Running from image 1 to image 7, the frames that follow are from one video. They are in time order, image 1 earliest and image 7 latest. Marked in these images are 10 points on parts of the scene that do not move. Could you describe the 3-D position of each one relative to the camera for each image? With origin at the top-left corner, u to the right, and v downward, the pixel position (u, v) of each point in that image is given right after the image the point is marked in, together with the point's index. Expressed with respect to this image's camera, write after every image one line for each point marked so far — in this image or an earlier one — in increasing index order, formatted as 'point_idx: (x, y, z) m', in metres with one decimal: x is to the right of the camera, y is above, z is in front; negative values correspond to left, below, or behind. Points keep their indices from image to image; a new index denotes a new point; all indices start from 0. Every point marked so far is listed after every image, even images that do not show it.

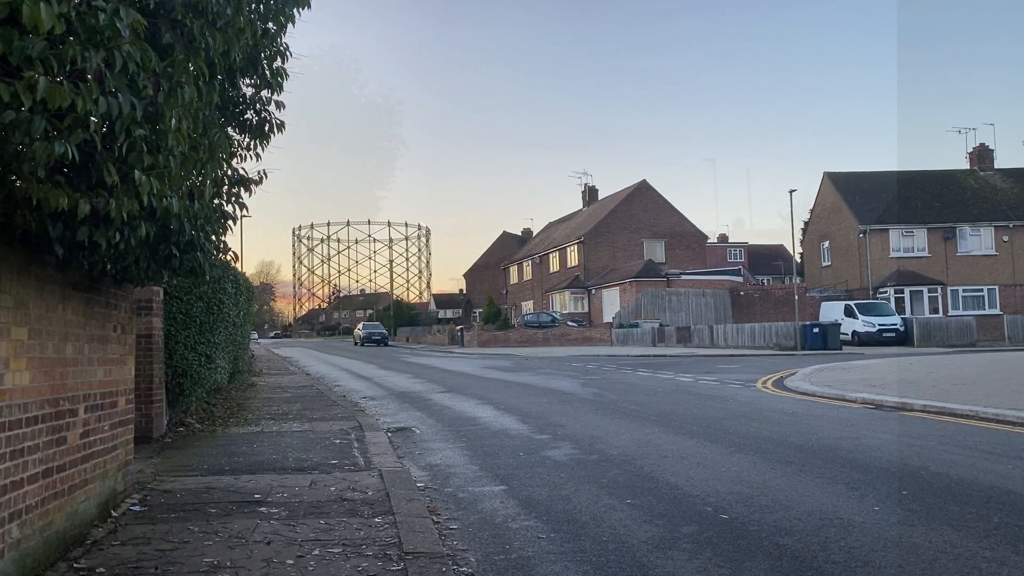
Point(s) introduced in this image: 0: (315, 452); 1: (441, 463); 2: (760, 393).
0: (-2.3, -1.9, +9.9) m
1: (-0.8, -1.9, +9.6) m
2: (+5.0, -2.1, +17.3) m
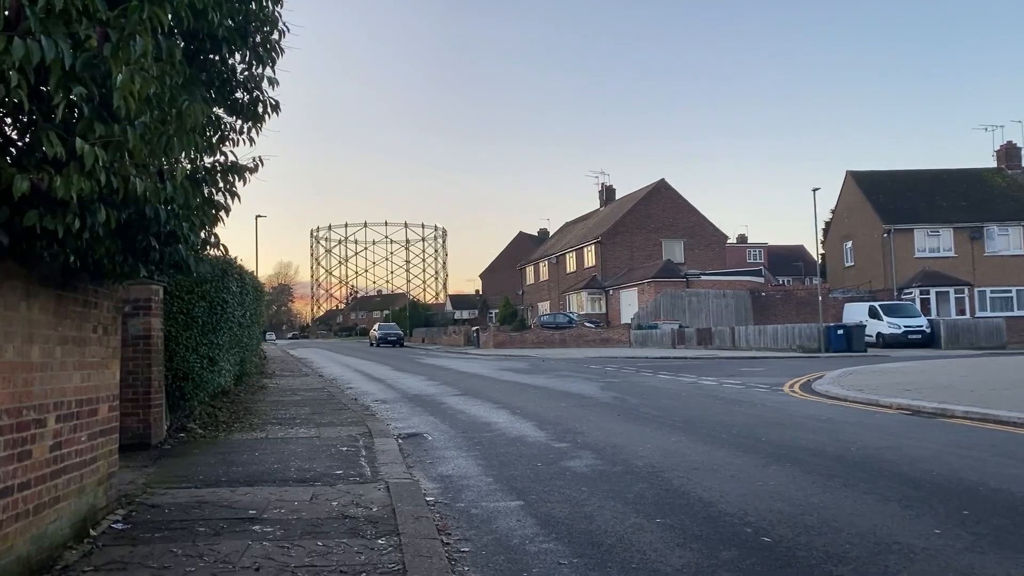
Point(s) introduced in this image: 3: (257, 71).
0: (-2.1, -1.9, +9.3) m
1: (-0.6, -1.9, +9.0) m
2: (+5.3, -2.1, +16.6) m
3: (-1.8, +1.5, +6.1) m
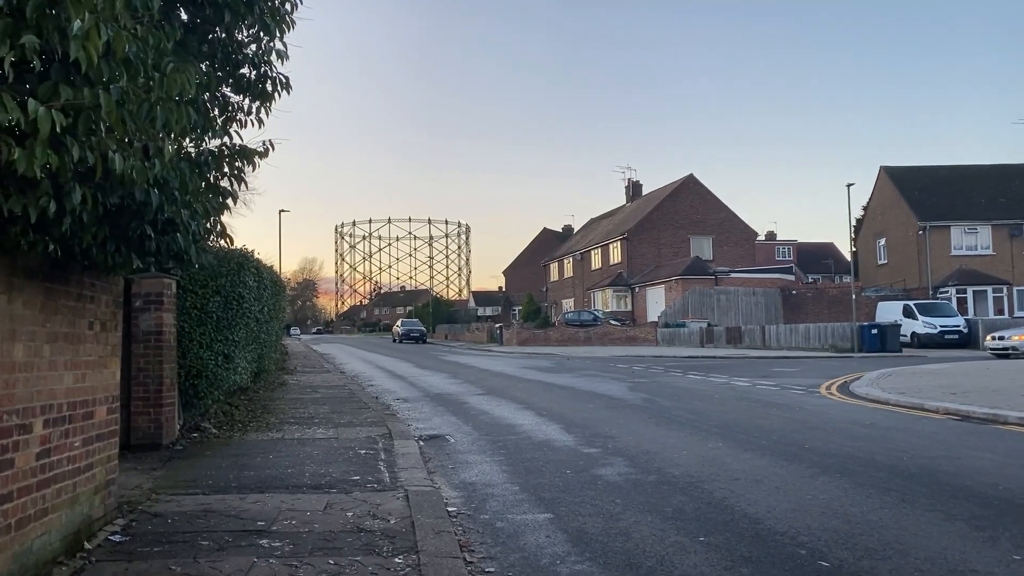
0: (-1.8, -1.8, +8.8) m
1: (-0.3, -1.9, +8.4) m
2: (+5.8, -2.1, +15.9) m
3: (-1.6, +1.6, +5.5) m
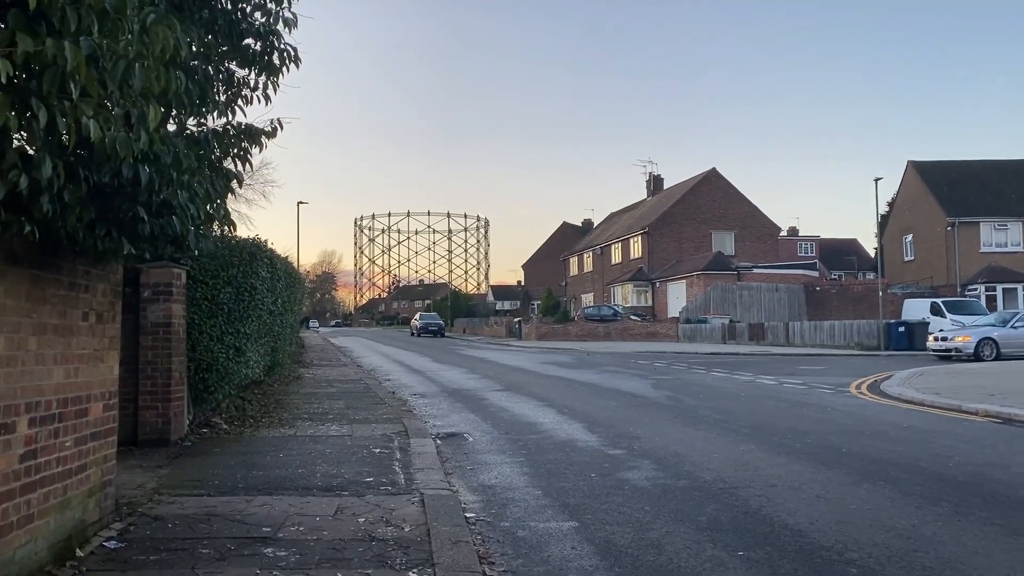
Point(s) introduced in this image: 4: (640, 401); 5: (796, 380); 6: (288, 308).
0: (-1.6, -1.7, +8.4) m
1: (-0.1, -1.8, +8.0) m
2: (+6.1, -2.0, +15.3) m
3: (-1.4, +1.6, +5.1) m
4: (+2.1, -1.9, +14.6) m
5: (+6.3, -2.1, +19.3) m
6: (-4.2, -0.4, +16.2) m
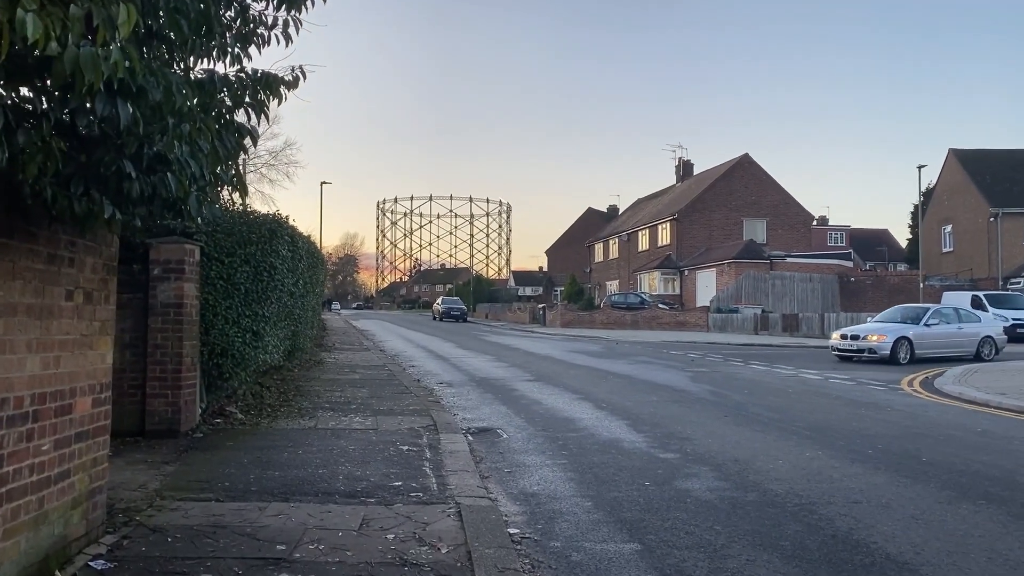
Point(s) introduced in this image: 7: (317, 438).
0: (-1.2, -1.5, +7.5) m
1: (+0.2, -1.7, +7.1) m
2: (+6.7, -1.9, +14.3) m
3: (-1.1, +1.7, +4.2) m
4: (+2.7, -1.7, +13.7) m
5: (+7.0, -1.8, +18.3) m
6: (-3.6, 0.0, +15.4) m
7: (-2.0, -1.5, +8.8) m
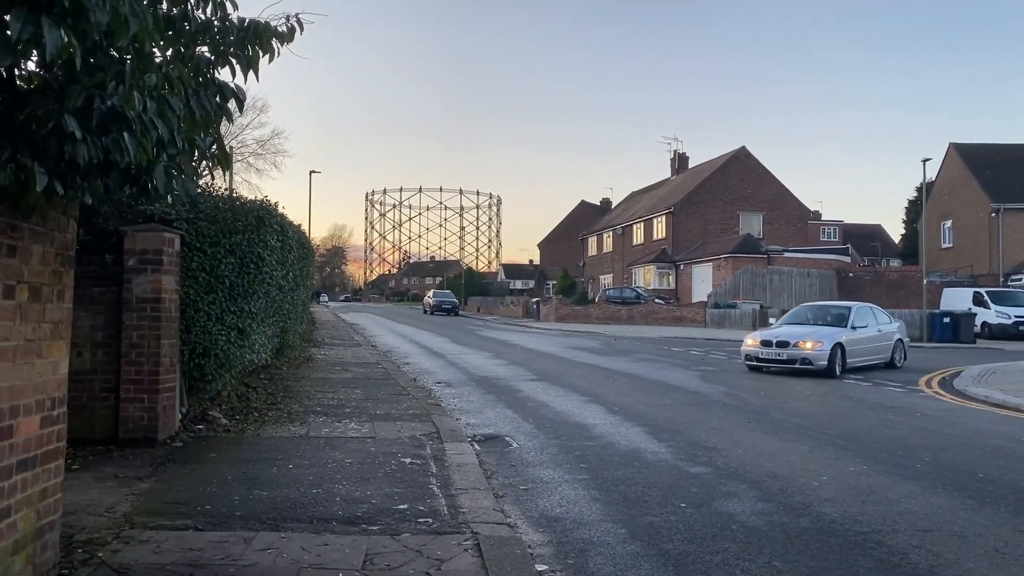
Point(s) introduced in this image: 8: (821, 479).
0: (-1.1, -1.5, +6.7) m
1: (+0.4, -1.6, +6.3) m
2: (+6.7, -1.8, +13.5) m
3: (-0.8, +1.7, +3.3) m
4: (+2.7, -1.6, +12.9) m
5: (+7.0, -1.8, +17.5) m
6: (-3.6, +0.1, +14.5) m
7: (-1.9, -1.5, +8.0) m
8: (+2.6, -1.6, +7.4) m
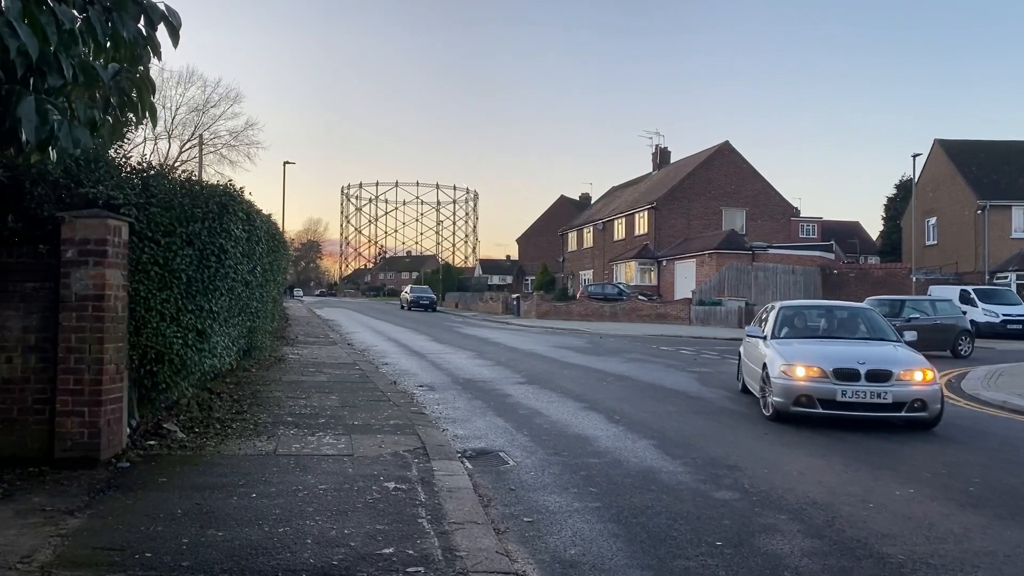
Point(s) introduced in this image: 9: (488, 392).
0: (-1.0, -1.5, +5.6) m
1: (+0.4, -1.6, +5.3) m
2: (+6.6, -1.8, +12.7) m
3: (-0.7, +1.7, +2.3) m
4: (+2.6, -1.6, +11.9) m
5: (+6.7, -1.7, +16.7) m
6: (-3.7, +0.2, +13.4) m
7: (-1.9, -1.5, +6.9) m
8: (+2.6, -1.6, +6.4) m
9: (-0.3, -1.6, +13.0) m
